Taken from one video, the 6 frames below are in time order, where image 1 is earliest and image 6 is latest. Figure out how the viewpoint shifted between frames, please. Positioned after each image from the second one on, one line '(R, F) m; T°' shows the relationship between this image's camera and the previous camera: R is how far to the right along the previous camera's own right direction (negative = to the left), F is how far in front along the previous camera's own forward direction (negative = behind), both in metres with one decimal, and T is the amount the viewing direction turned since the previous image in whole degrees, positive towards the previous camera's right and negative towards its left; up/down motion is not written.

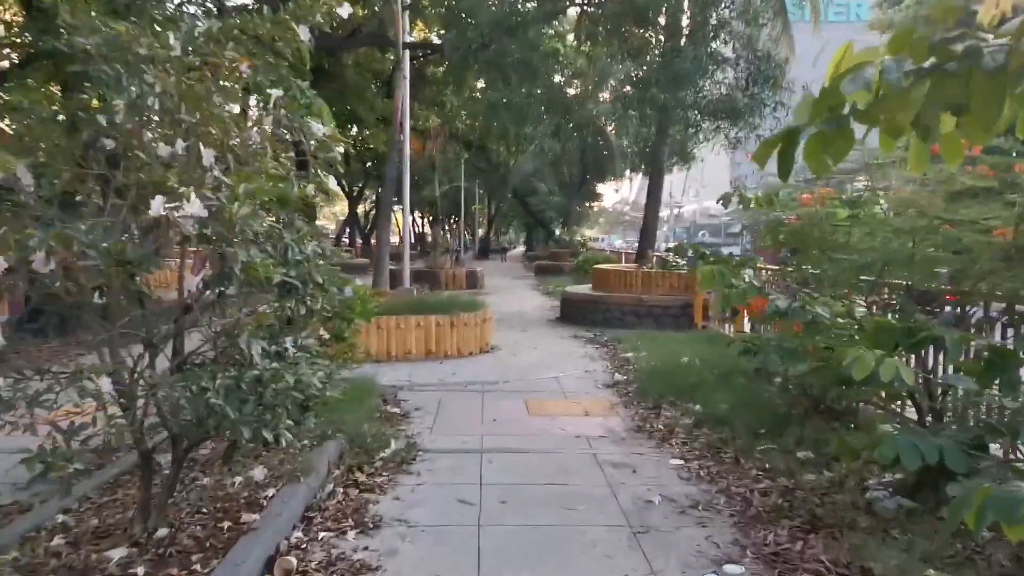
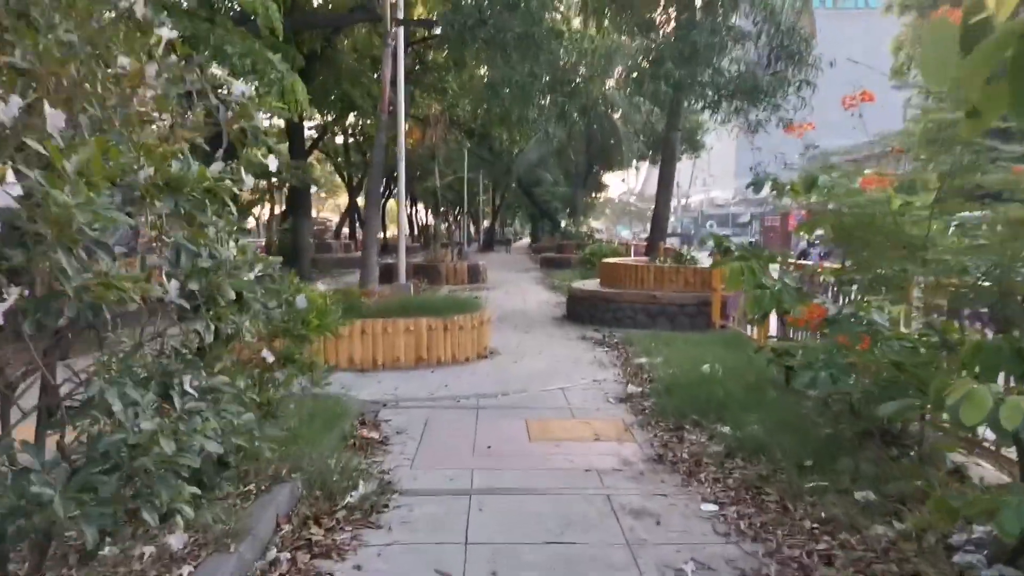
(+0.1, +1.1) m; 0°
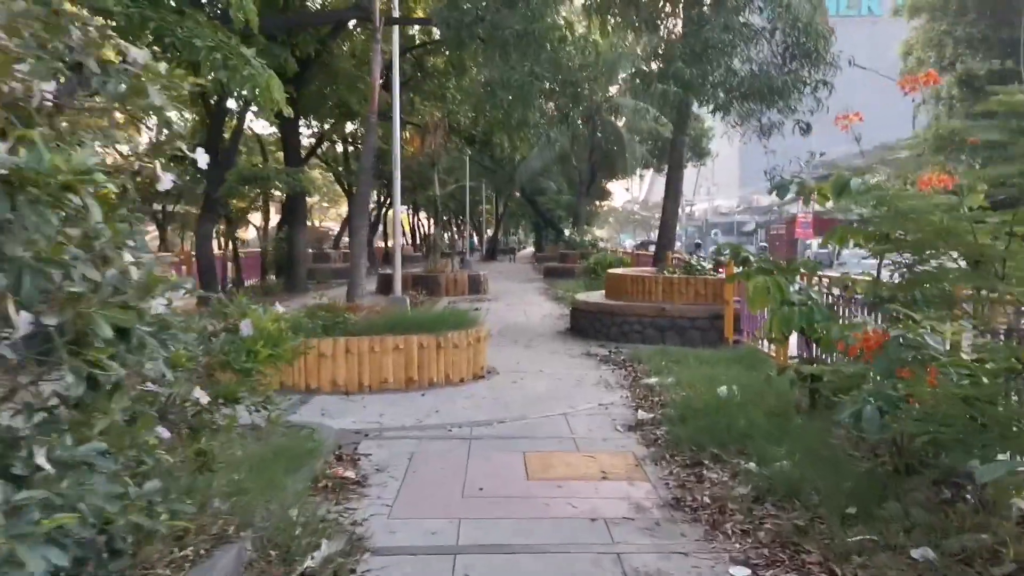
(+0.1, +0.8) m; 0°
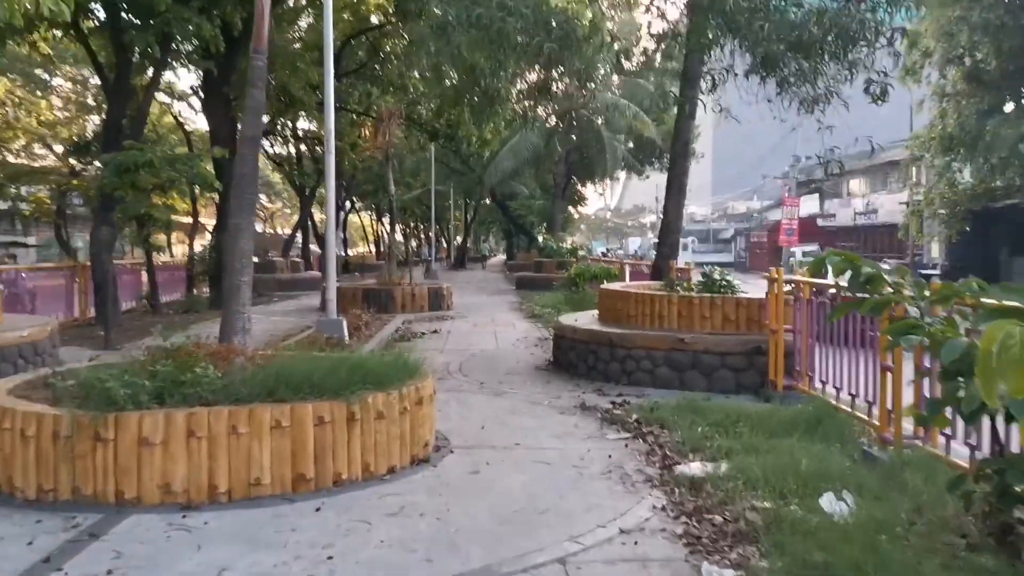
(+0.1, +3.4) m; +2°
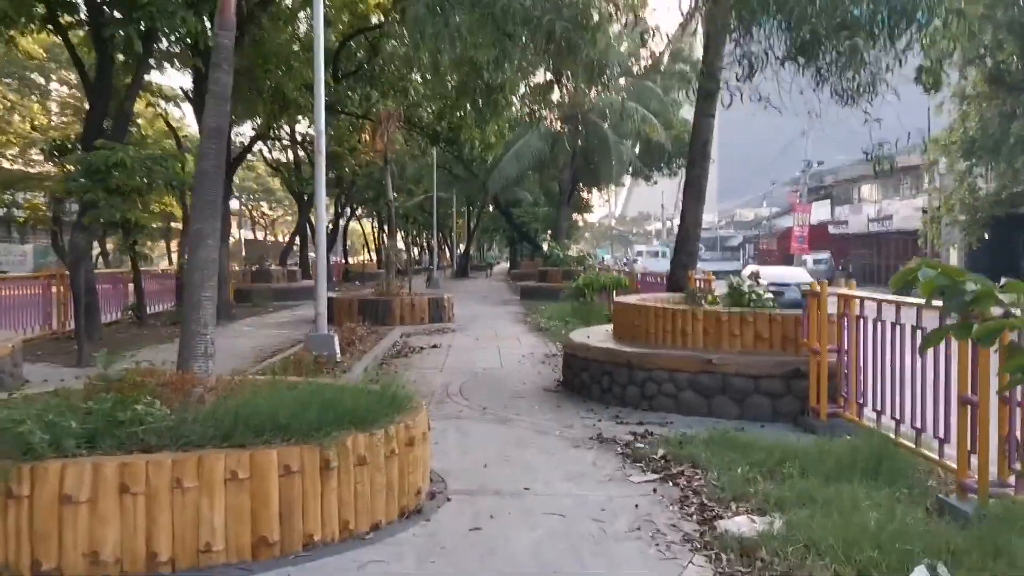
(0.0, +1.0) m; 0°
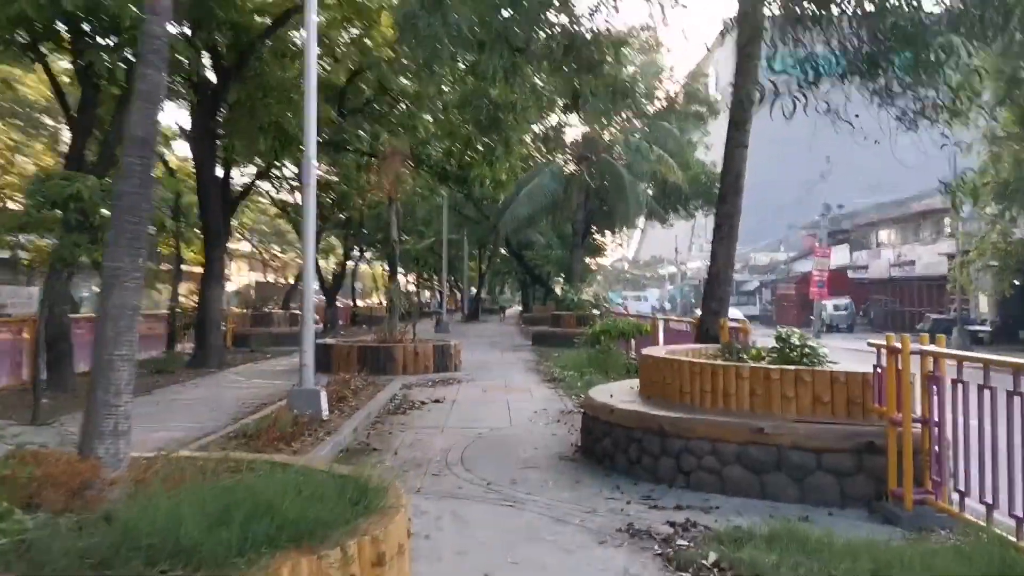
(0.0, +1.3) m; -1°
